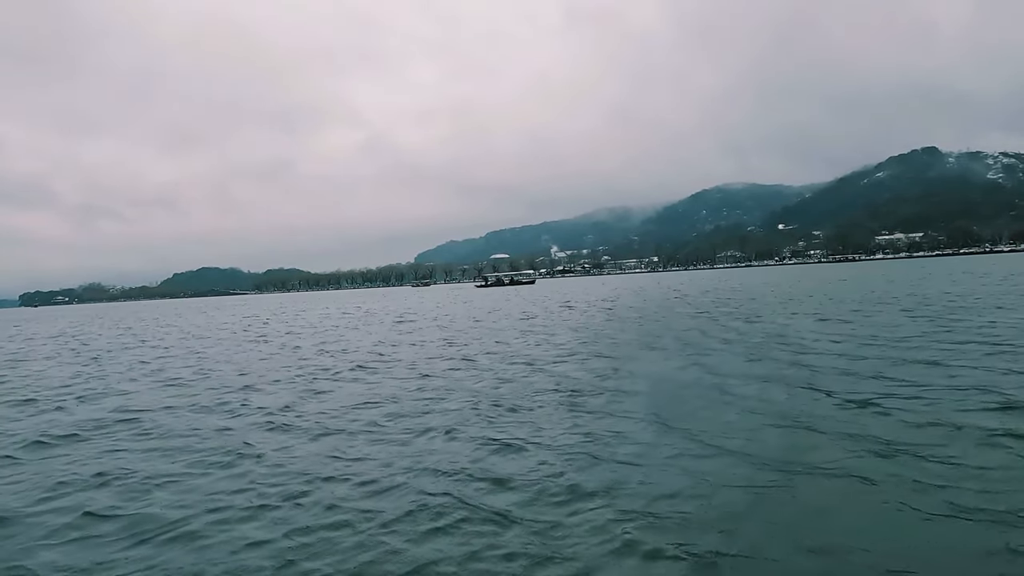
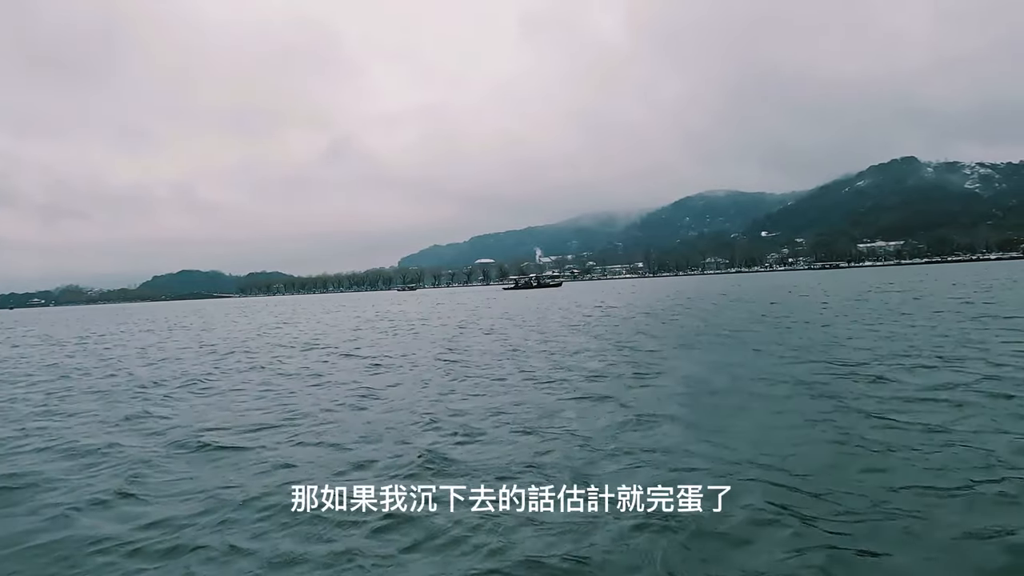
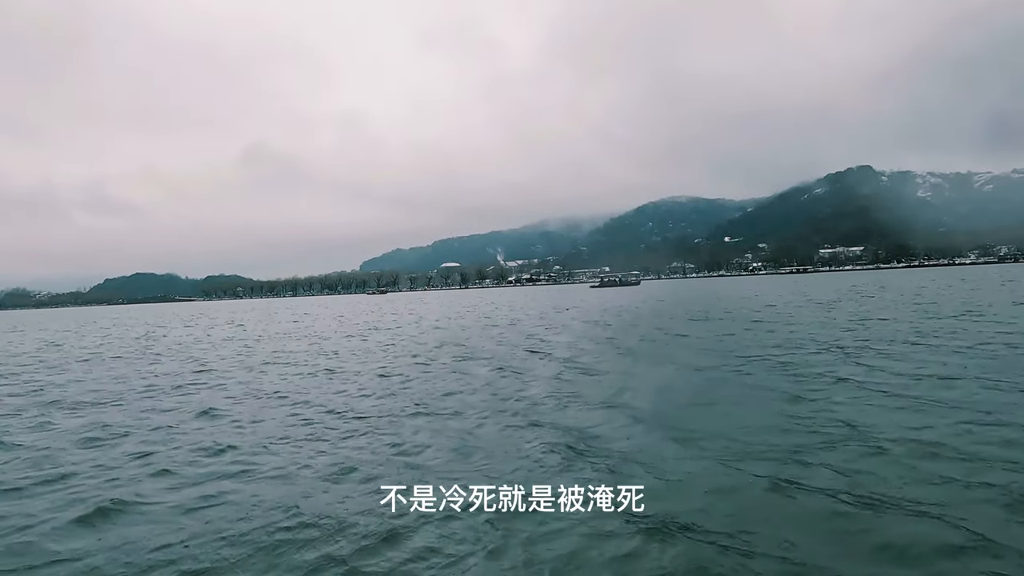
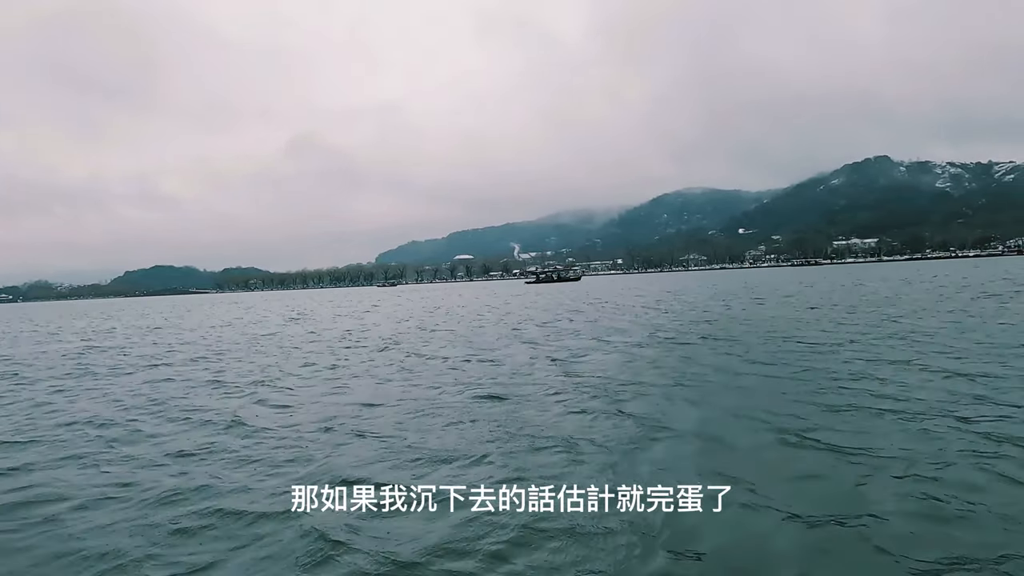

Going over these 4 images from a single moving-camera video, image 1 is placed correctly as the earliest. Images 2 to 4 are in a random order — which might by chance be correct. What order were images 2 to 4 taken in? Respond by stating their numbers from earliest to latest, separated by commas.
2, 4, 3
